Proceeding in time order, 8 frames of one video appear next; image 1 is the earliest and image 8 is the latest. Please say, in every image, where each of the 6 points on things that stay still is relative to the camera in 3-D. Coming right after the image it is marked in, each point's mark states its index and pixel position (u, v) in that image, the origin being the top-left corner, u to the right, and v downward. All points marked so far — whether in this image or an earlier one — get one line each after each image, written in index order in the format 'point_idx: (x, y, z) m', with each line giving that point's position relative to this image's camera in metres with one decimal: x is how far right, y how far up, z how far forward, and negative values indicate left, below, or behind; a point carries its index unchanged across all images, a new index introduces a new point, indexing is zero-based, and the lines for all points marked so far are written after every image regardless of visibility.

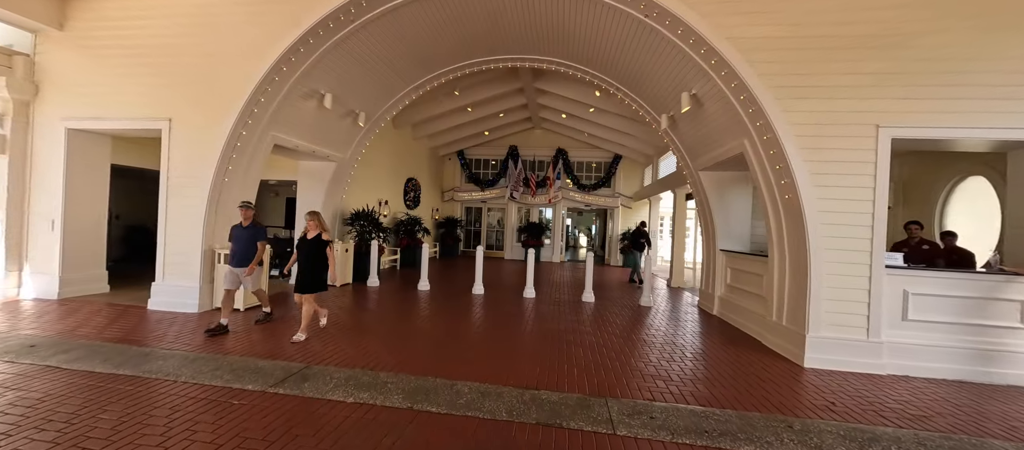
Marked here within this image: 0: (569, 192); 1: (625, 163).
0: (+2.0, +1.2, +12.8) m
1: (+4.0, +2.2, +12.6) m
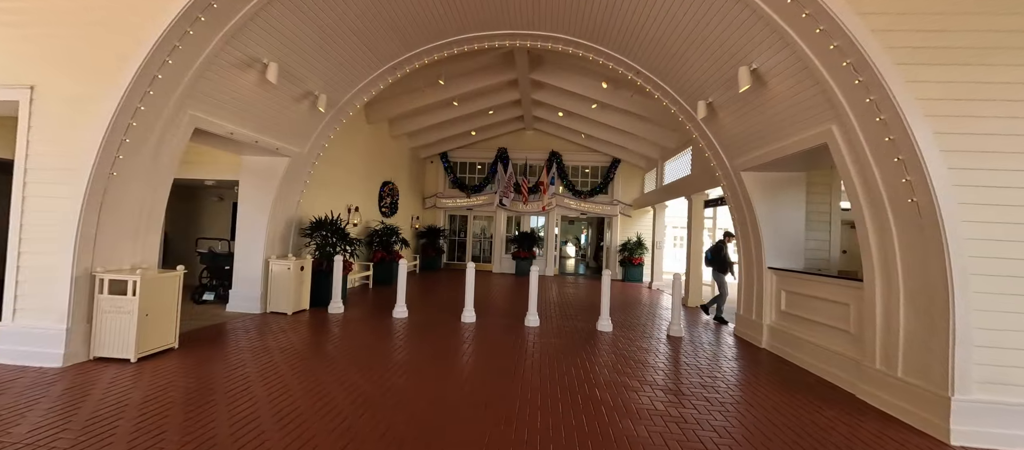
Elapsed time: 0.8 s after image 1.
0: (+1.7, +0.9, +11.7) m
1: (+3.7, +1.9, +11.6) m
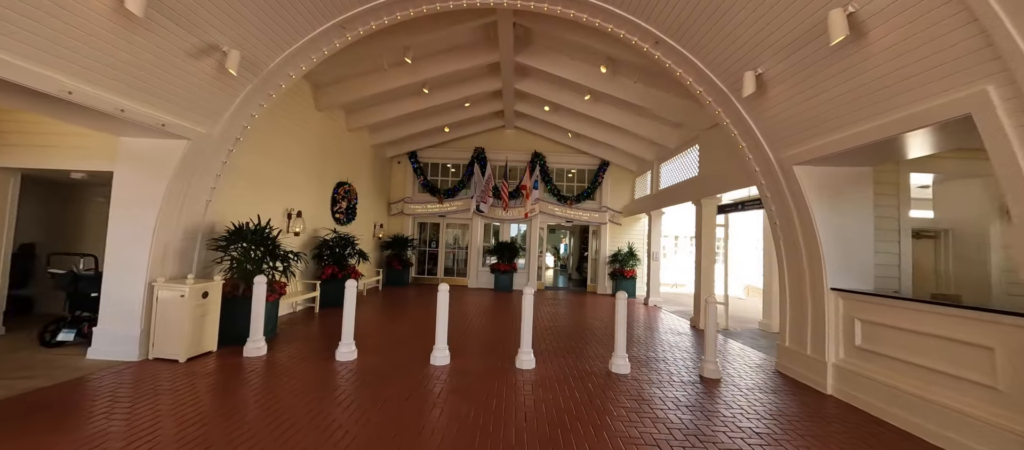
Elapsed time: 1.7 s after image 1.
0: (+1.0, +0.6, +10.5) m
1: (+3.1, +1.6, +10.7) m
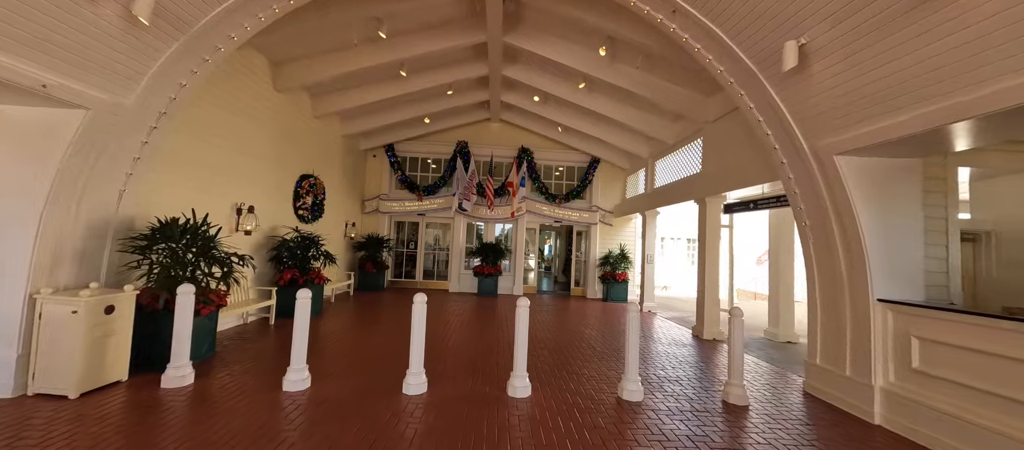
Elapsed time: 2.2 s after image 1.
0: (+0.6, +0.6, +9.9) m
1: (+2.6, +1.6, +10.1) m
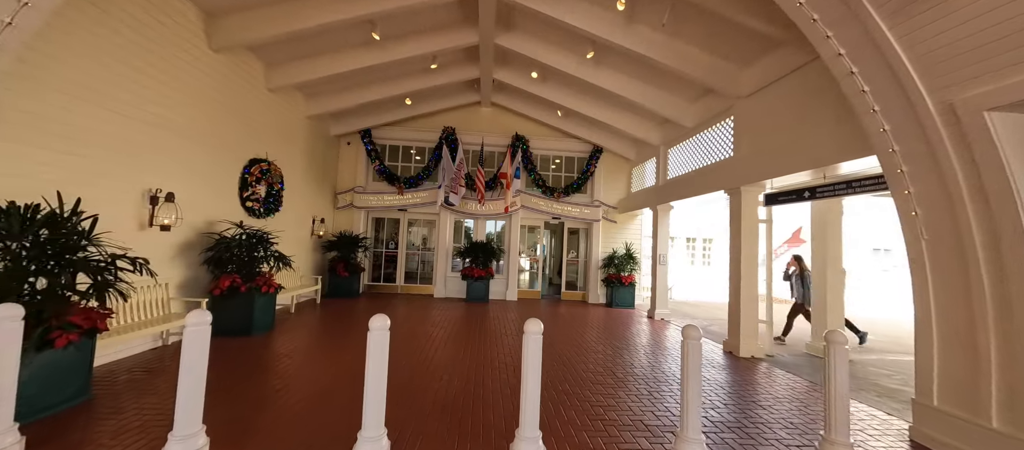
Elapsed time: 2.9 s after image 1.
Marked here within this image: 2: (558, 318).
0: (+0.4, +0.7, +8.8) m
1: (+2.5, +1.7, +9.1) m
2: (+1.0, -2.0, +7.7) m
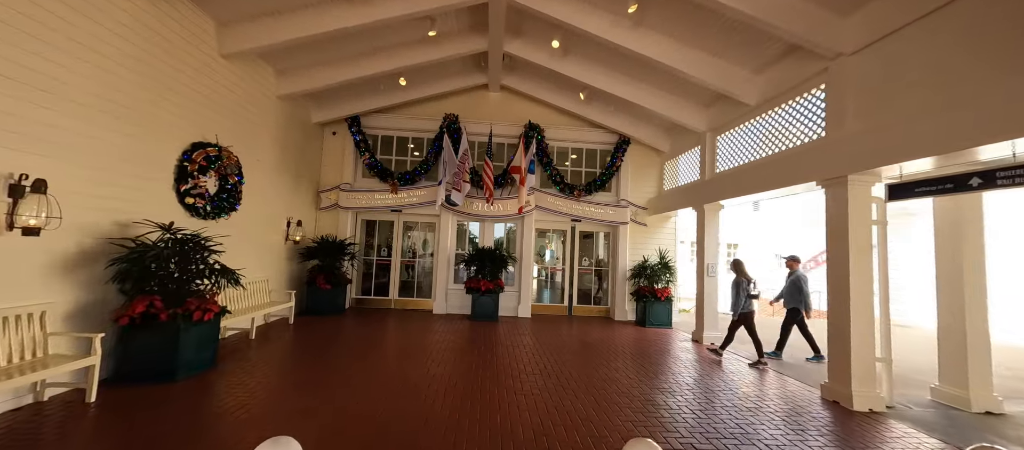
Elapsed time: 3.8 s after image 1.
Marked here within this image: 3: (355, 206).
0: (+0.7, +0.6, +7.5) m
1: (+2.7, +1.6, +7.9) m
2: (+1.3, -2.1, +6.4) m
3: (-3.2, +0.4, +7.2) m
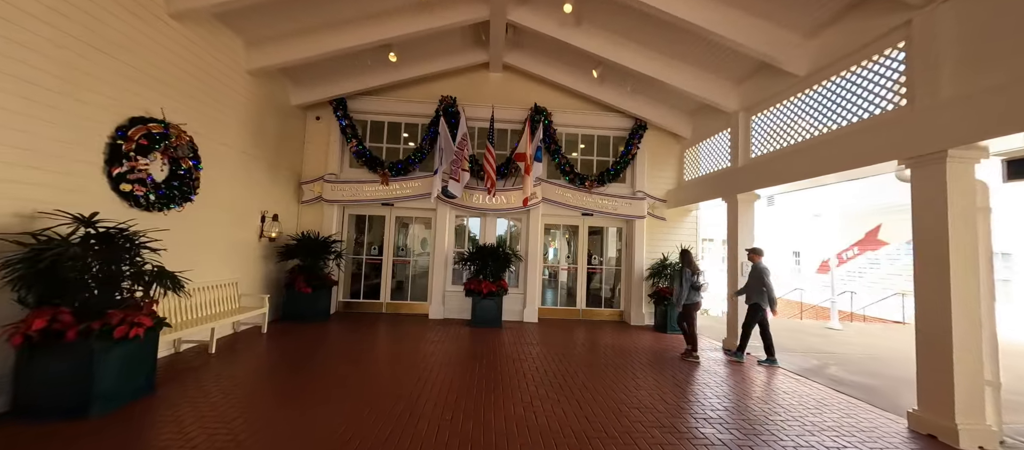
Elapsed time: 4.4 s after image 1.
0: (+0.8, +0.7, +6.8) m
1: (+2.8, +1.7, +7.1) m
2: (+1.4, -2.0, +5.7) m
3: (-3.1, +0.5, +6.5) m
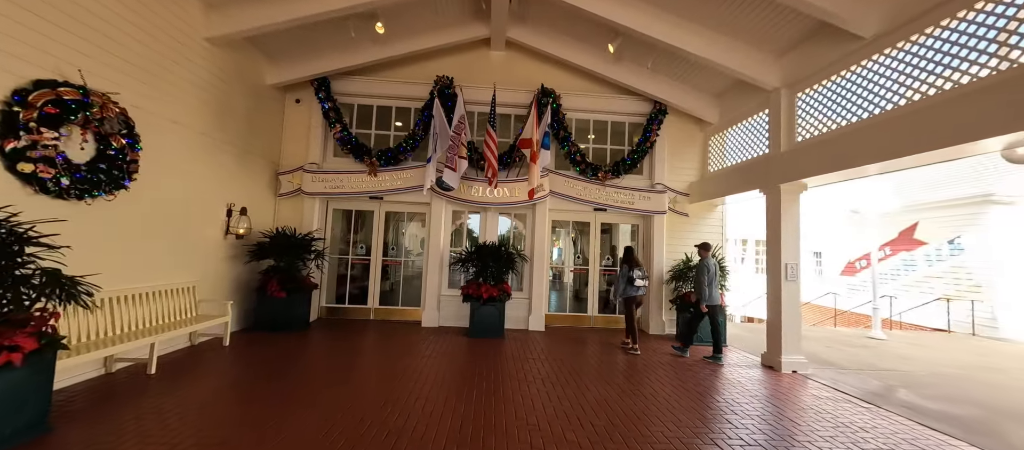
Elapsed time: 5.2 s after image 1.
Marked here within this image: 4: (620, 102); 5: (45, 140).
0: (+0.9, +0.8, +6.0) m
1: (+2.9, +1.7, +6.3) m
2: (+1.4, -1.9, +4.9) m
3: (-3.1, +0.6, +5.8) m
4: (+1.9, +2.2, +6.2) m
5: (-3.6, +0.7, +2.8) m
